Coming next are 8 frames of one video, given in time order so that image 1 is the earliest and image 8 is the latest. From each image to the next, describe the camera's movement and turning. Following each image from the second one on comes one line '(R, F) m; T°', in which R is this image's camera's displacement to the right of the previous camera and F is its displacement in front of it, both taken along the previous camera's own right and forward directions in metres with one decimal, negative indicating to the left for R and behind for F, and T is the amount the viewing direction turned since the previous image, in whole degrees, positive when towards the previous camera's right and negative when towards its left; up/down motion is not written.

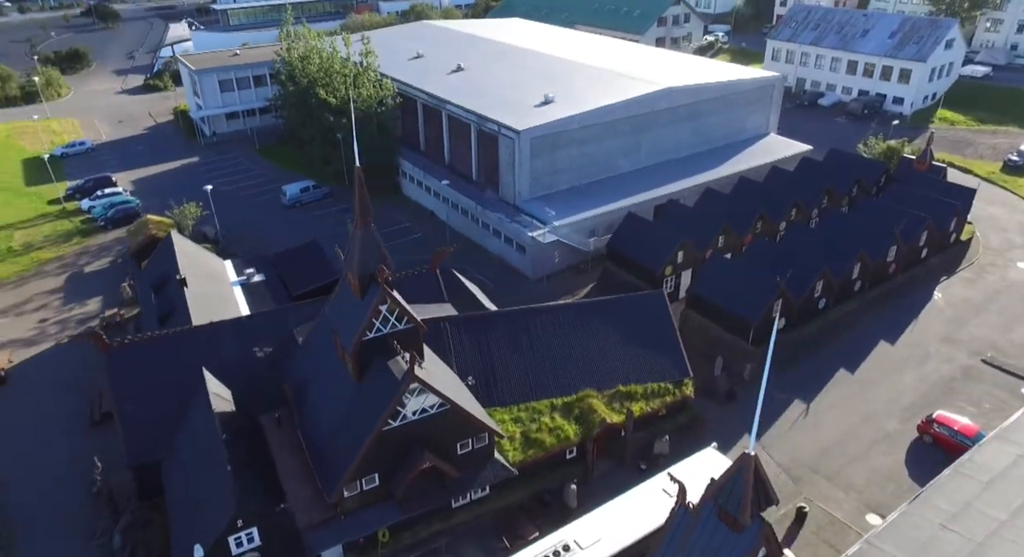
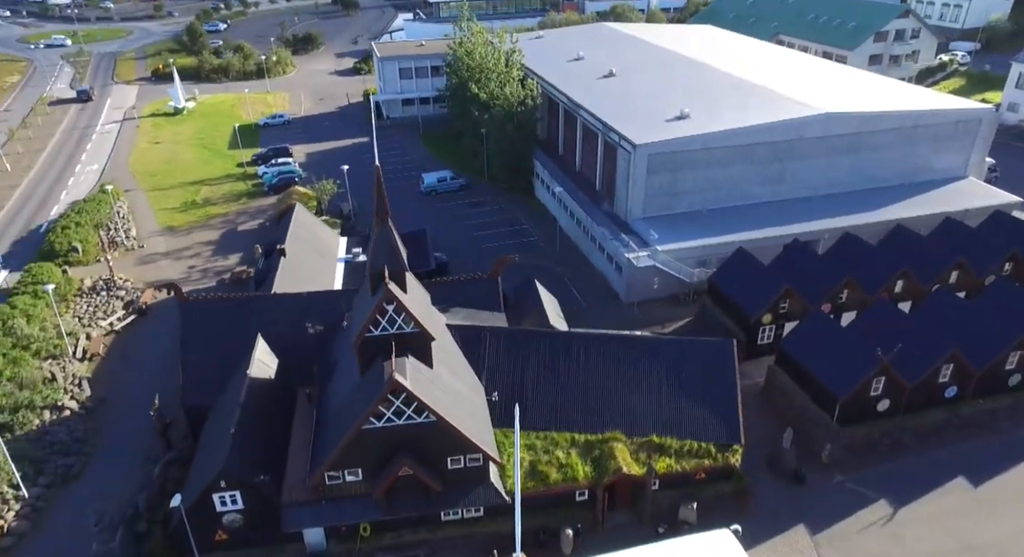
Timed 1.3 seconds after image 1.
(+6.9, +2.2) m; -18°
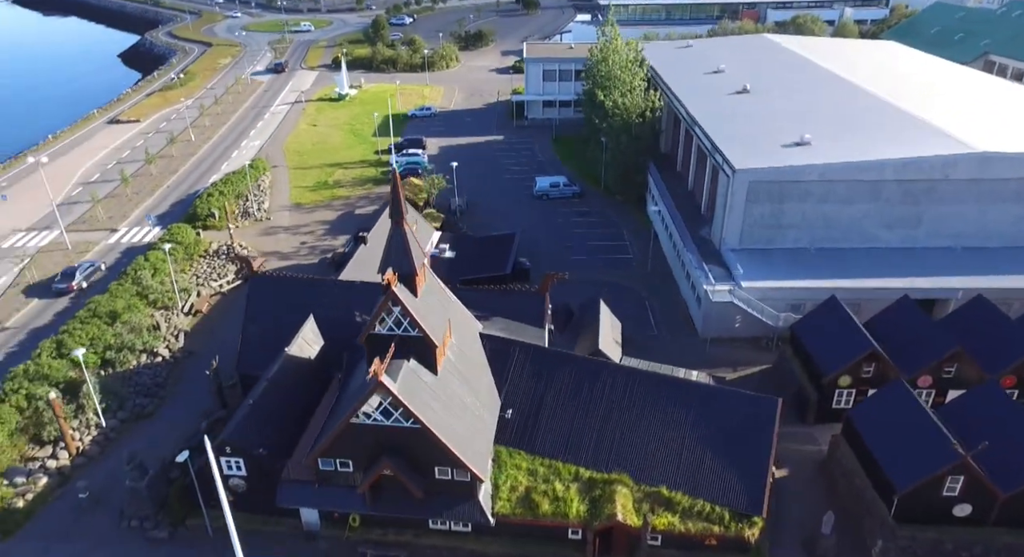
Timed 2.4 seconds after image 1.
(+5.8, +1.6) m; -15°
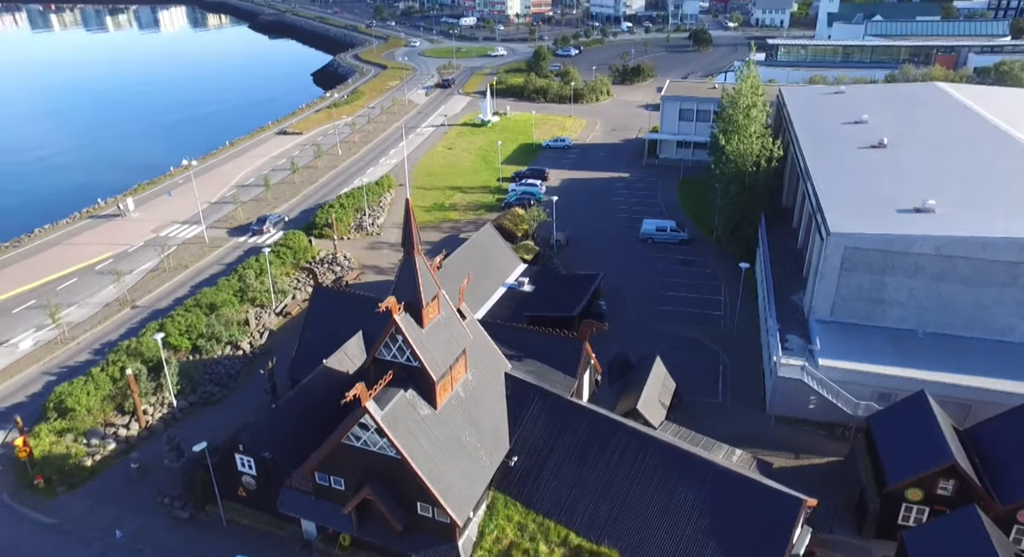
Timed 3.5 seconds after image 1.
(+5.6, +1.6) m; -15°
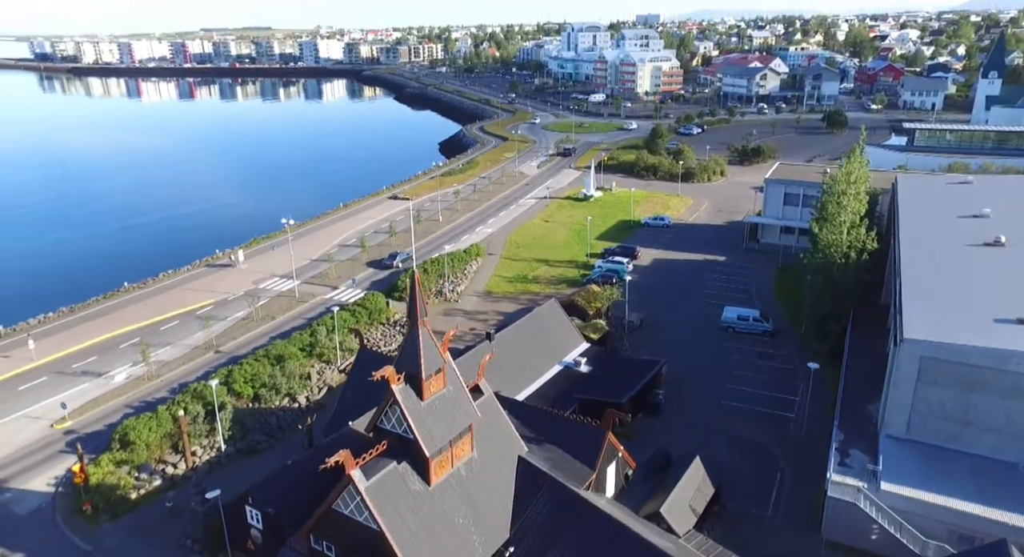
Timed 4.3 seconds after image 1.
(+4.3, +1.2) m; -12°
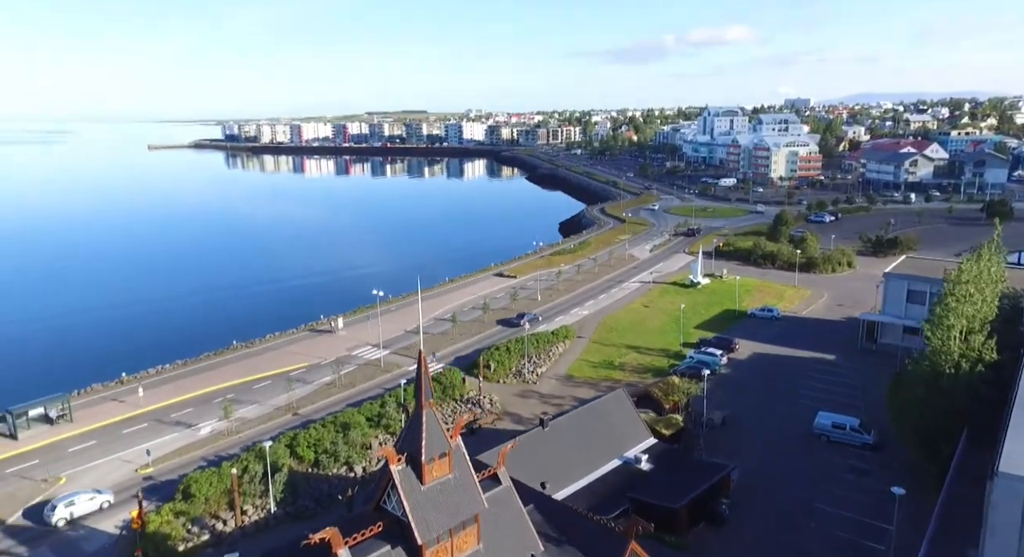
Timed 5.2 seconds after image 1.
(+4.2, +1.4) m; -12°
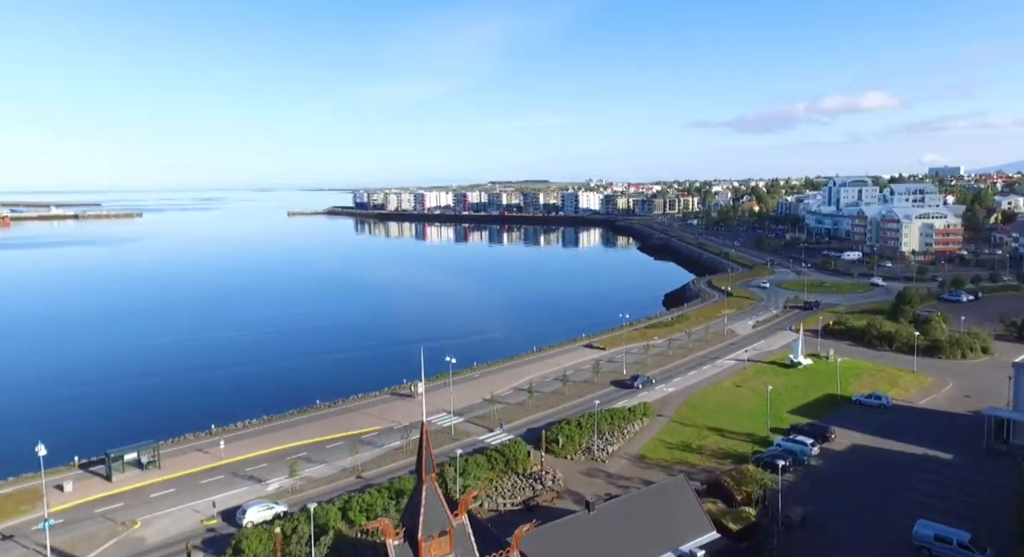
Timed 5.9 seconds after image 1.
(+3.7, +1.4) m; -11°
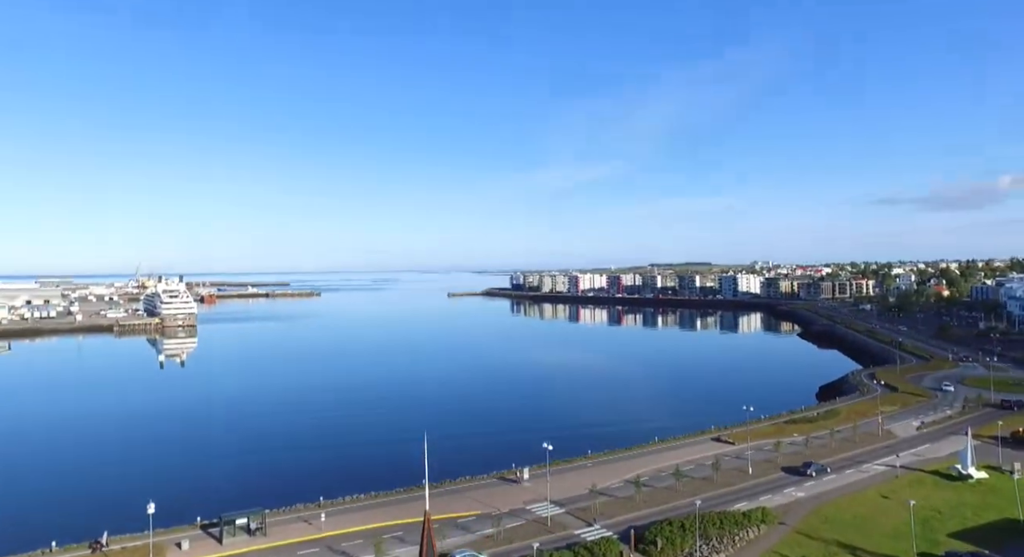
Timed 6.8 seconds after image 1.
(+4.6, +2.3) m; -14°
